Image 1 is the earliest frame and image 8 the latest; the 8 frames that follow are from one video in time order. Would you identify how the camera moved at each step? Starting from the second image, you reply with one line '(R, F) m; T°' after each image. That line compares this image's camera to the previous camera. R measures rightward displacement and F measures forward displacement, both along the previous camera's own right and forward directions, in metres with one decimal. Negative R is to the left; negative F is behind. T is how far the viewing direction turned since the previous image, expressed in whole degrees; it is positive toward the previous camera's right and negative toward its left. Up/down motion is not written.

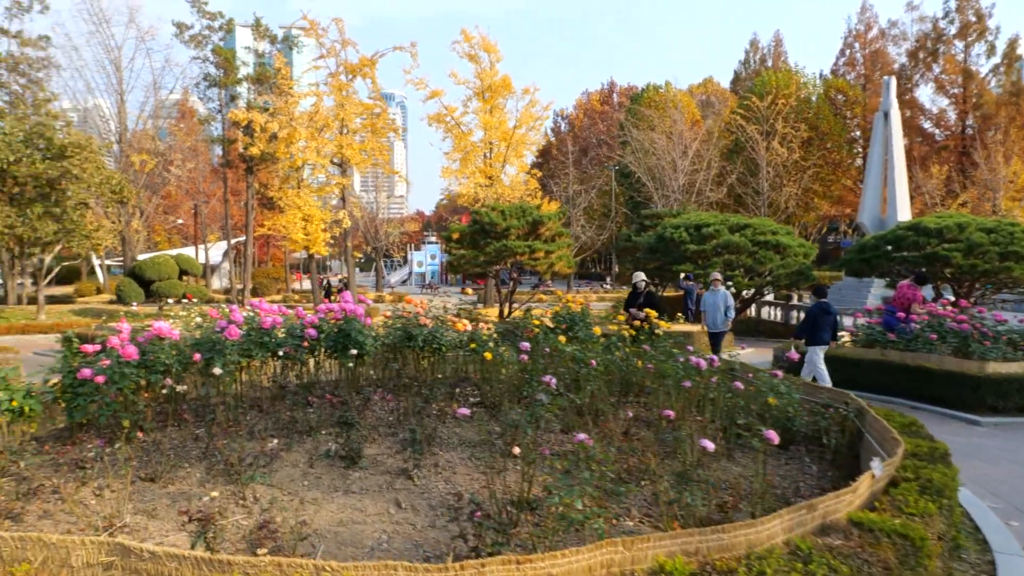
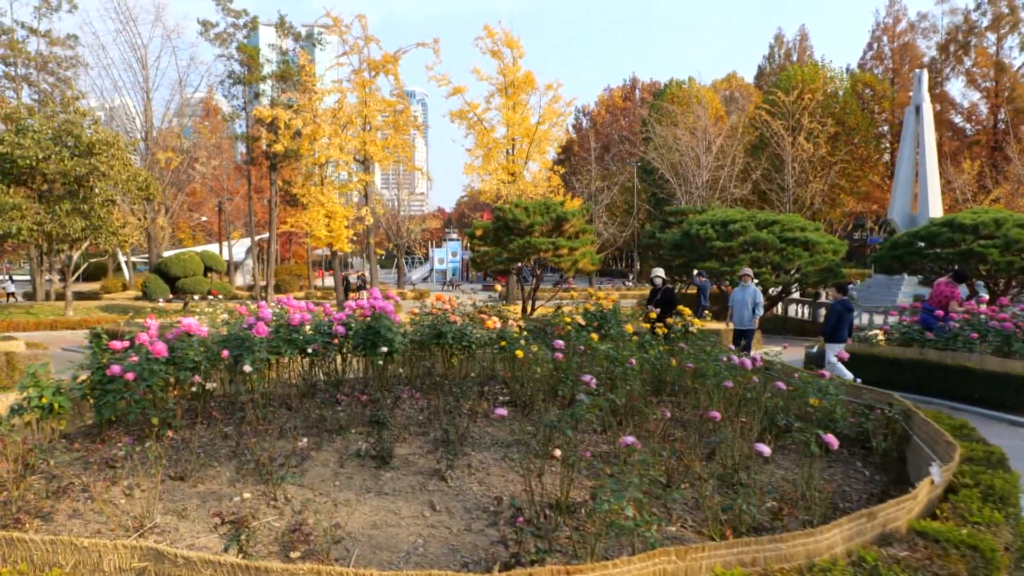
(-0.1, +0.1) m; -2°
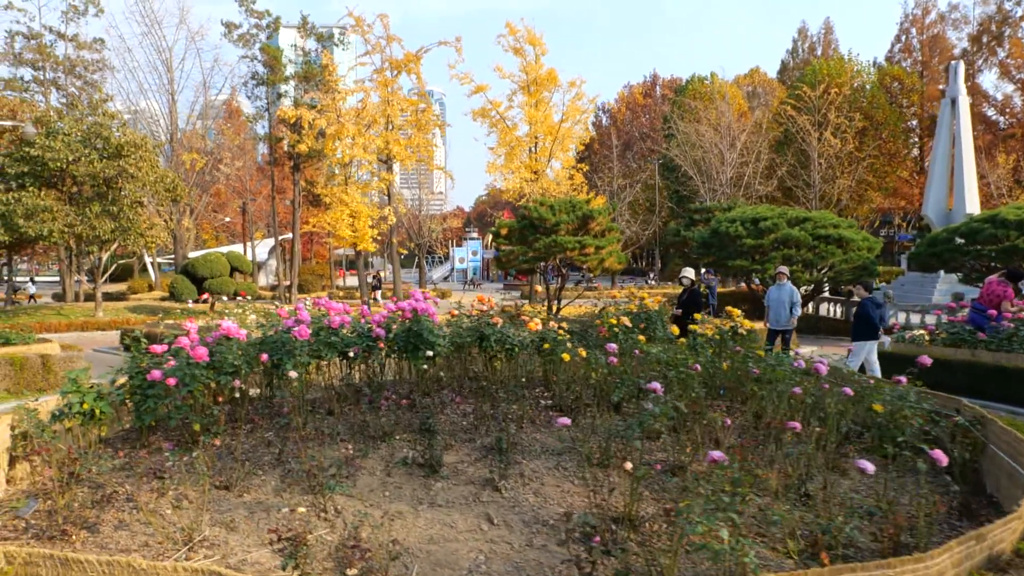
(-0.2, +0.2) m; -2°
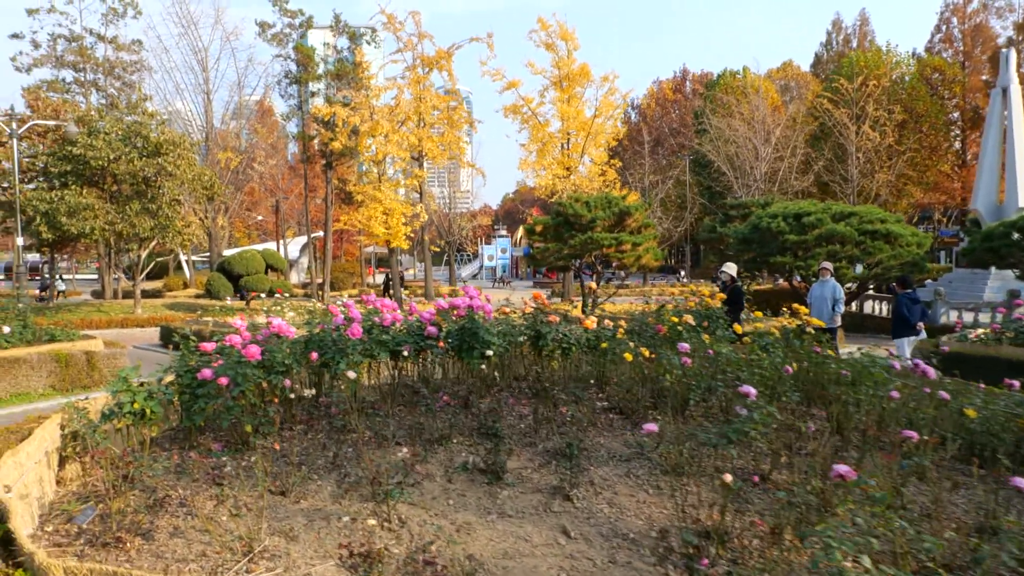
(-0.2, +0.2) m; -2°
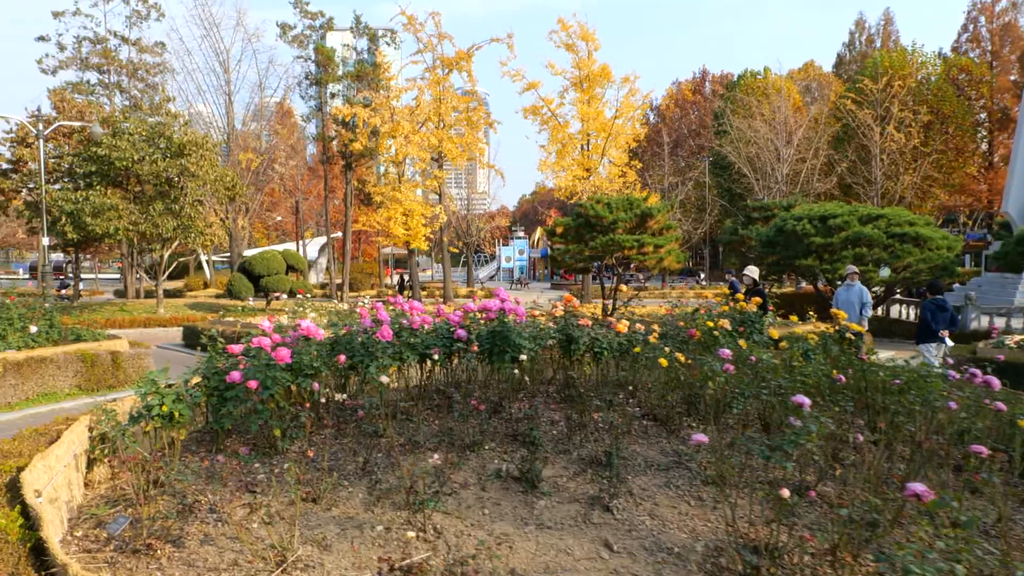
(-0.1, +0.1) m; -1°
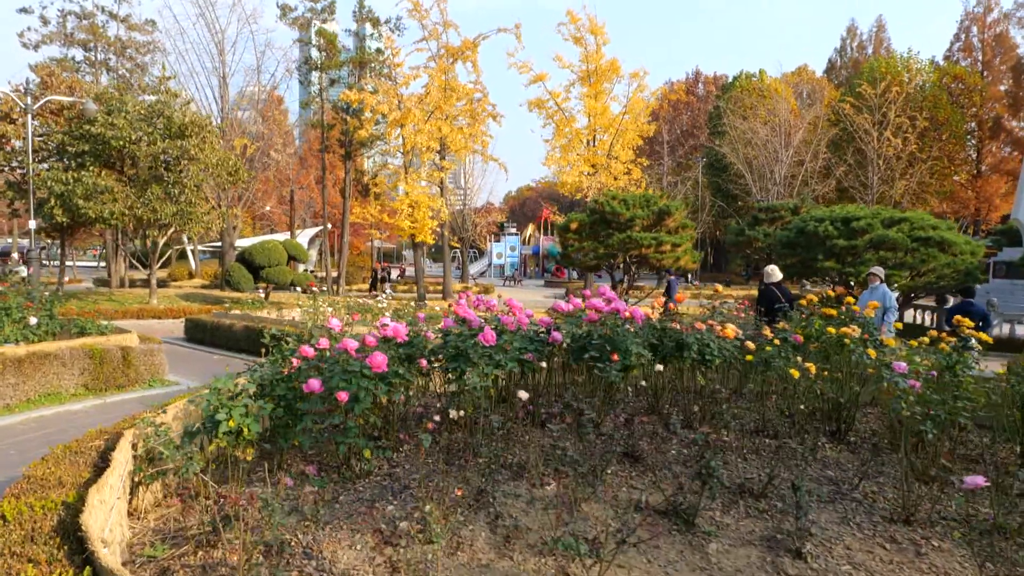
(-0.8, +0.6) m; +2°
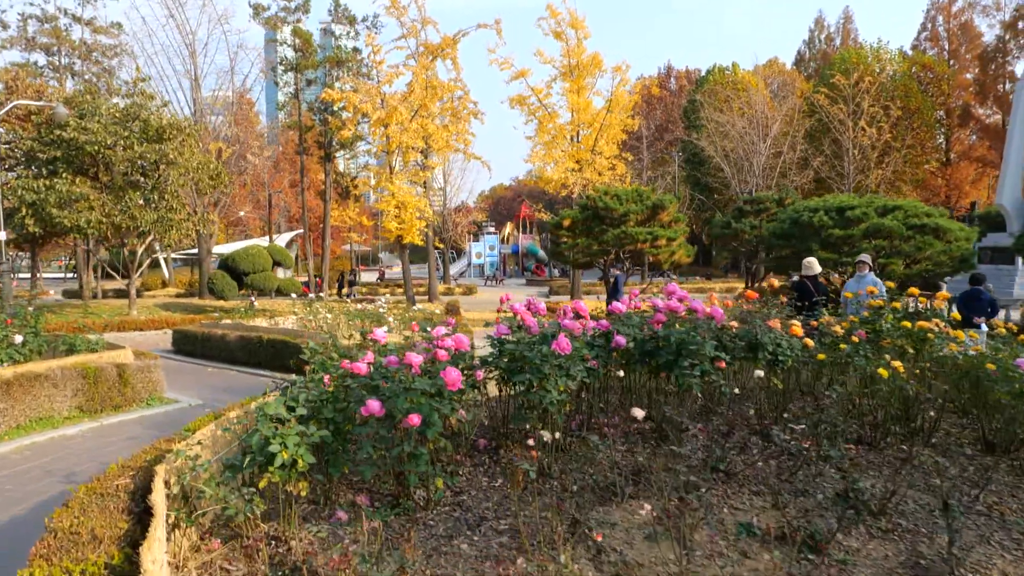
(-0.5, +0.4) m; +2°
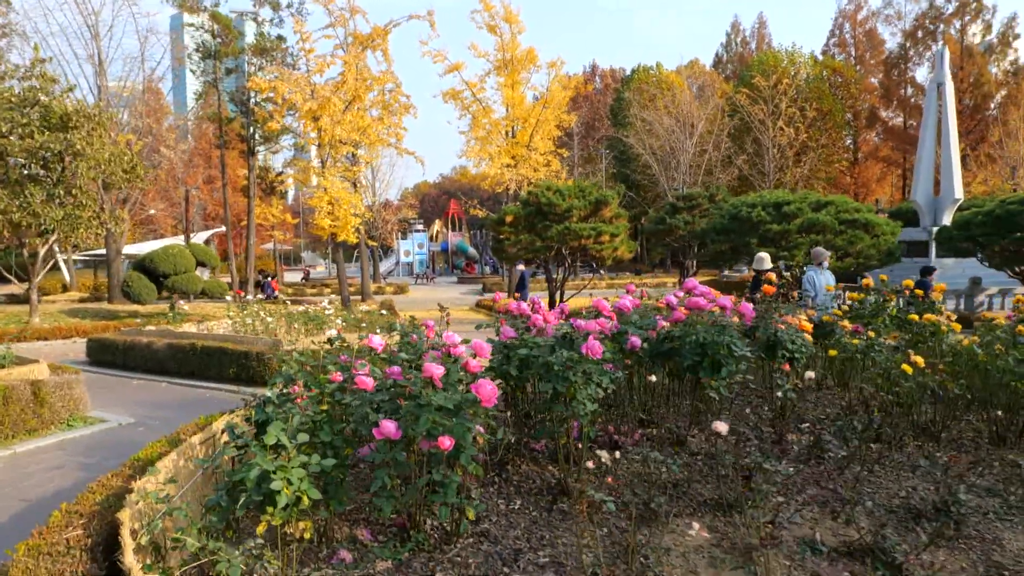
(-0.4, +0.4) m; +6°
